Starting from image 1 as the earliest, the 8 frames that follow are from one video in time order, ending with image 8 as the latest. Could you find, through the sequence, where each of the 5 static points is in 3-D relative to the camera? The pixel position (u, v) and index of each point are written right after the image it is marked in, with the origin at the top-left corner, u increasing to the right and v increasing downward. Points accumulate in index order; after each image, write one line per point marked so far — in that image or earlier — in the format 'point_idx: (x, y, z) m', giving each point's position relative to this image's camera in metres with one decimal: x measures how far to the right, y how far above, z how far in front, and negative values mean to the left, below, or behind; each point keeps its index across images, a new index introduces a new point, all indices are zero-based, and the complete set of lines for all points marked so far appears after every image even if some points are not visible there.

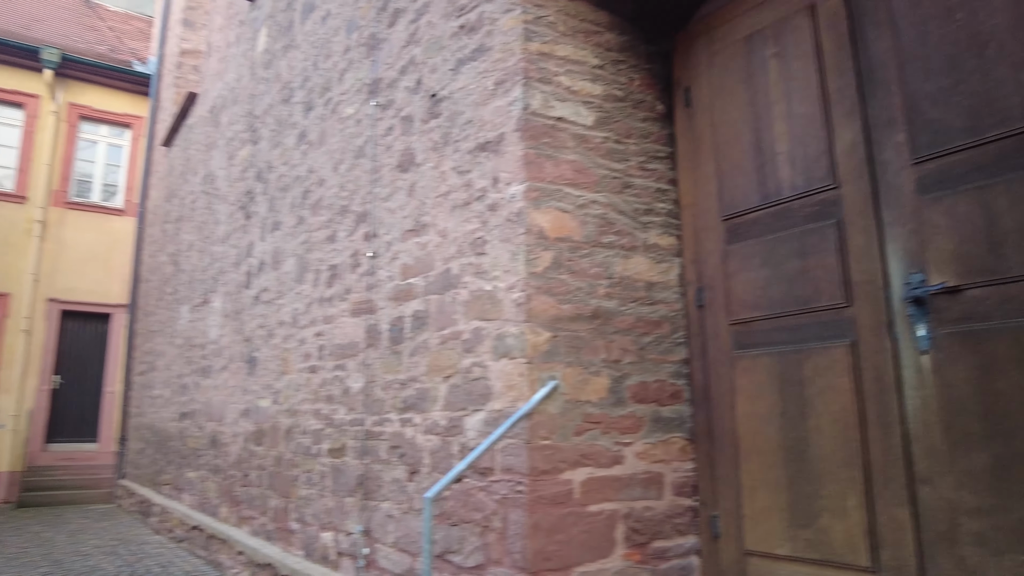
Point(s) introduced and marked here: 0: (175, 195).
0: (-4.8, +1.3, +10.2) m
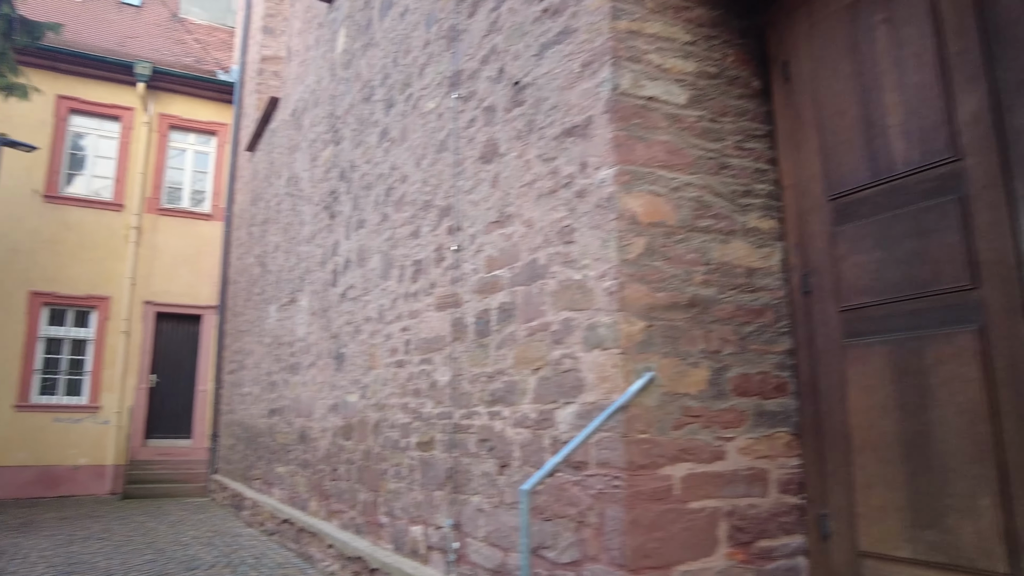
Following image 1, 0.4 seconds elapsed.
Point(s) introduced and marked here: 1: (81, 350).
0: (-3.7, +1.3, +10.5) m
1: (-7.7, -1.1, +12.5) m
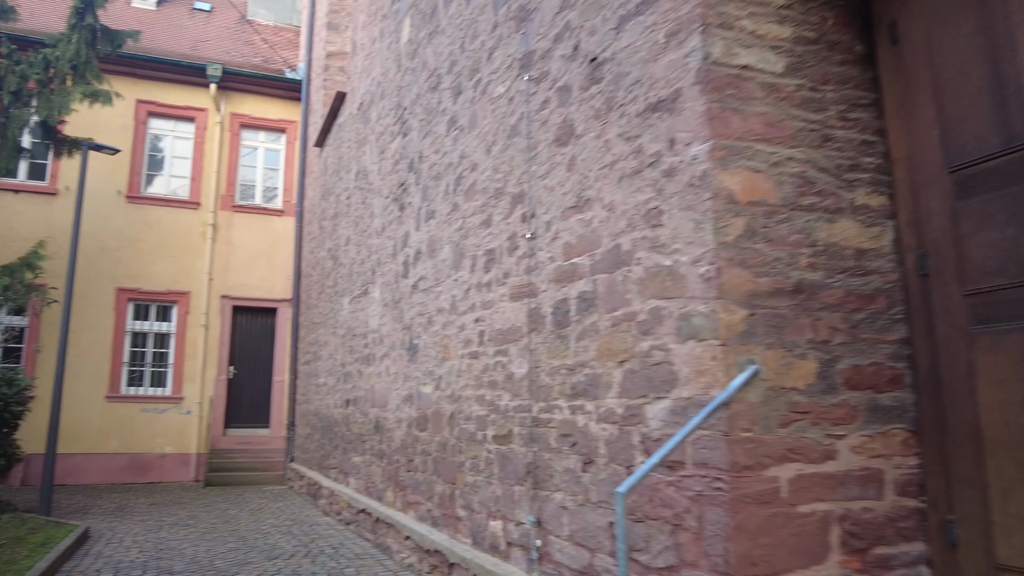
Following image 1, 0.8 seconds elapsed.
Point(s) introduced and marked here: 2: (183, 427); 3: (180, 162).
0: (-2.7, +1.4, +10.6) m
1: (-6.4, -1.0, +13.0) m
2: (-5.9, -2.5, +12.7) m
3: (-6.5, +2.4, +13.6) m
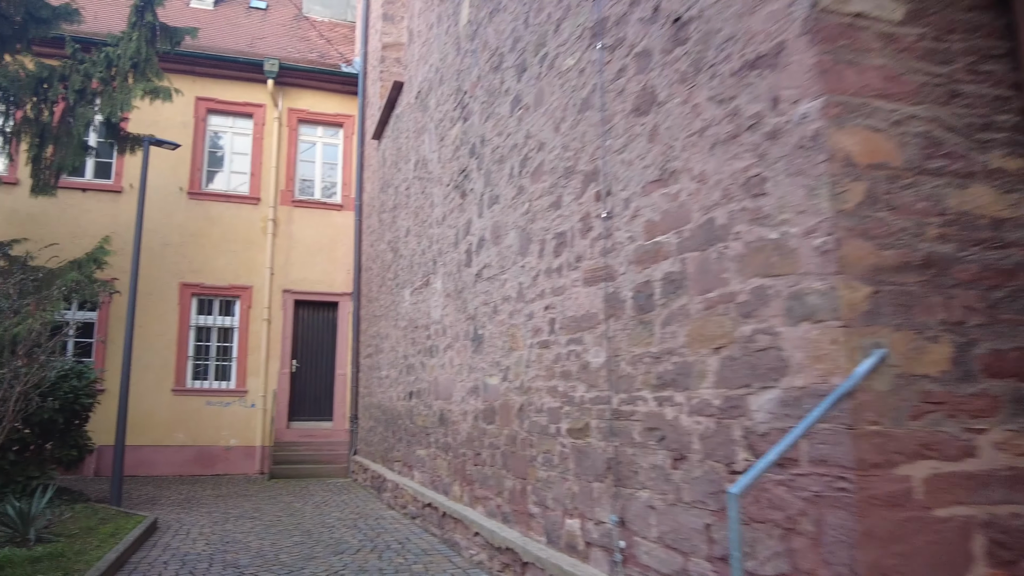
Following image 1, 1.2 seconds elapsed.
0: (-1.8, +1.5, +10.5) m
1: (-5.3, -0.9, +13.2) m
2: (-4.8, -2.4, +12.9) m
3: (-5.3, +2.5, +13.8) m
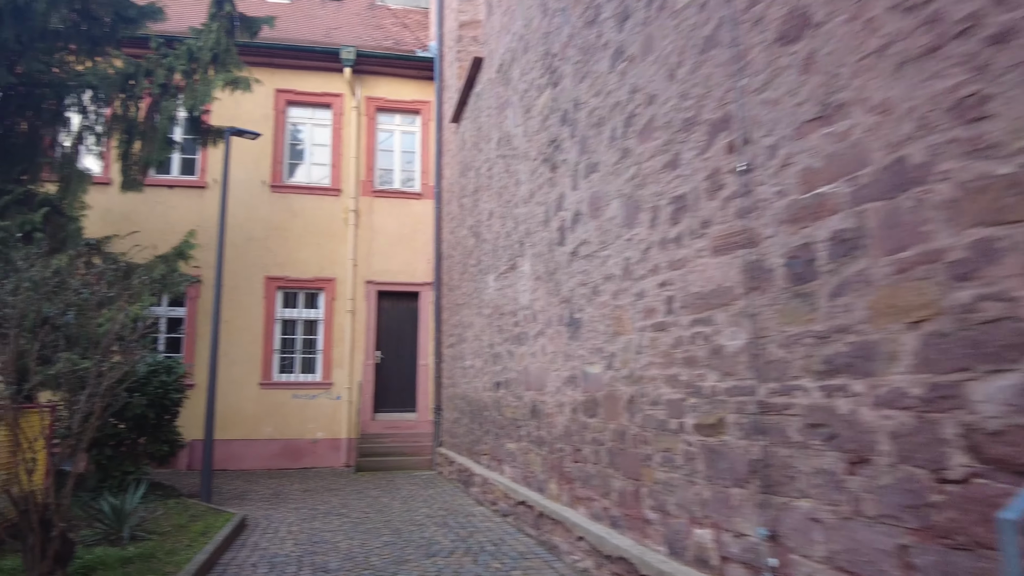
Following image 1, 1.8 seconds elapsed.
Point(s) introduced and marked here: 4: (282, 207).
0: (-0.6, +1.7, +10.1) m
1: (-3.7, -0.8, +13.2) m
2: (-3.3, -2.2, +12.8) m
3: (-3.8, +2.7, +13.7) m
4: (-4.3, +1.5, +13.3) m
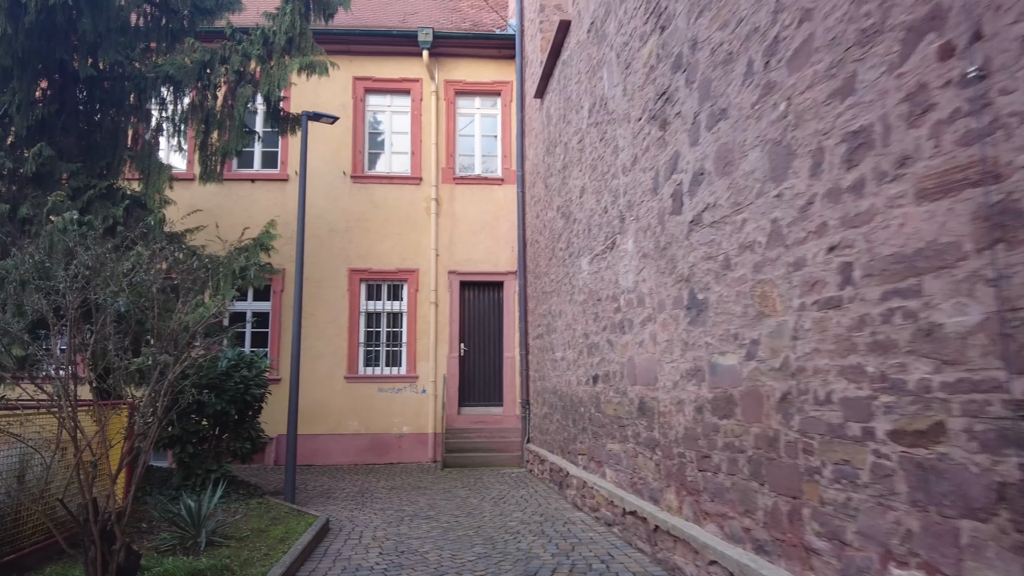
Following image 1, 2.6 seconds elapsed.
0: (+0.6, +1.9, +9.4) m
1: (-2.1, -0.6, +12.8) m
2: (-1.7, -2.1, +12.3) m
3: (-2.2, +2.9, +13.3) m
4: (-2.8, +1.7, +12.9) m
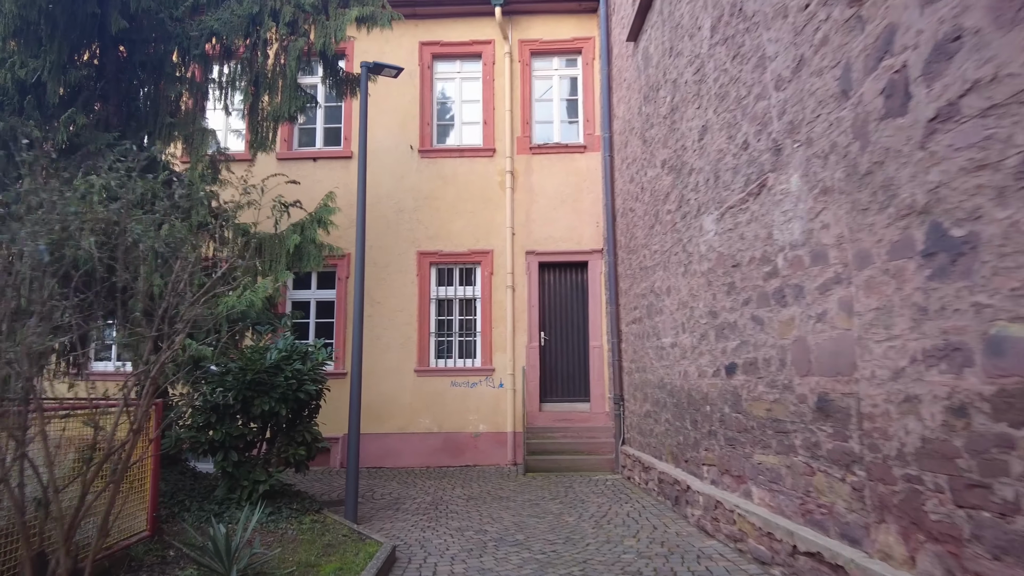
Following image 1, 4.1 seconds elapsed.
0: (+1.6, +2.2, +7.8) m
1: (-0.7, -0.4, +11.4) m
2: (-0.2, -1.8, +11.0) m
3: (-0.7, +3.1, +11.9) m
4: (-1.4, +1.9, +11.6) m
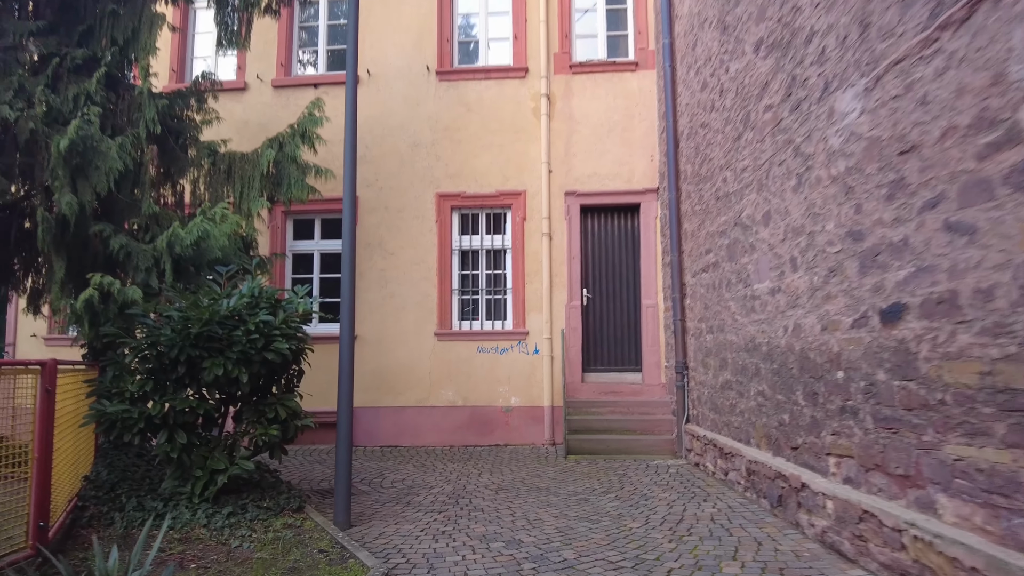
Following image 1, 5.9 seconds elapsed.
0: (+1.9, +2.8, +5.7) m
1: (-0.2, +0.4, +9.6) m
2: (+0.2, -1.1, +9.1) m
3: (-0.2, +3.9, +10.0) m
4: (-0.9, +2.7, +9.7) m
